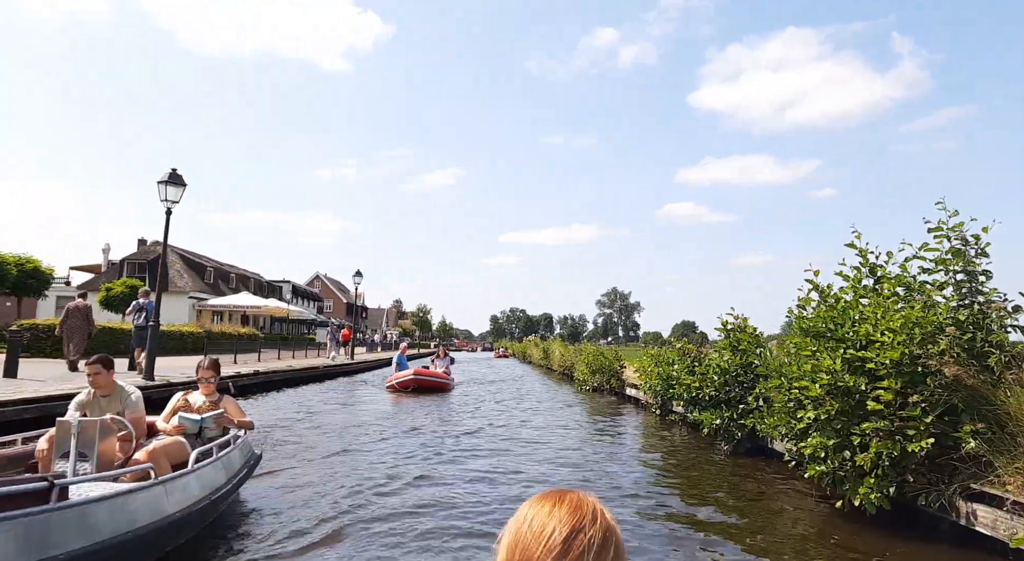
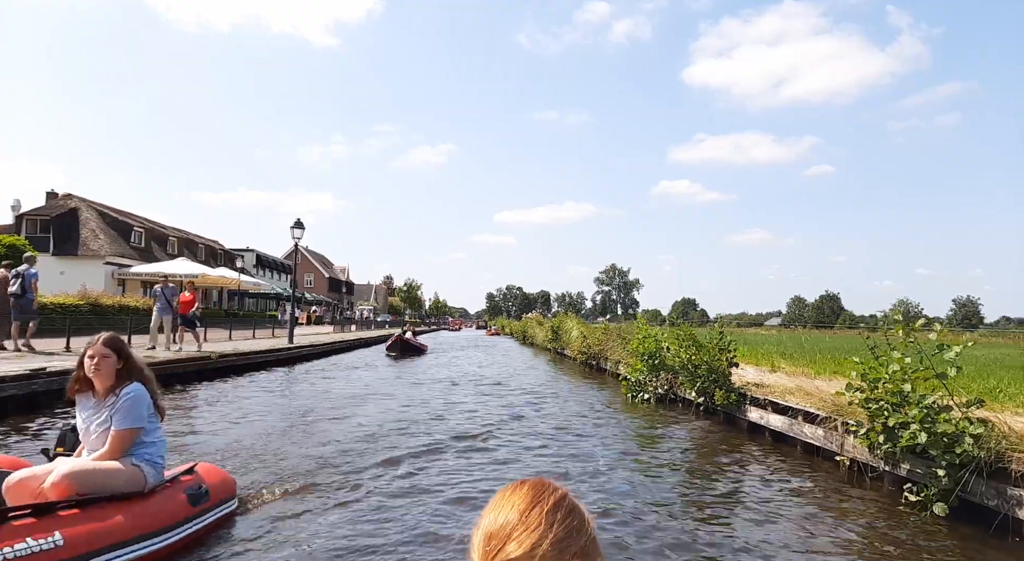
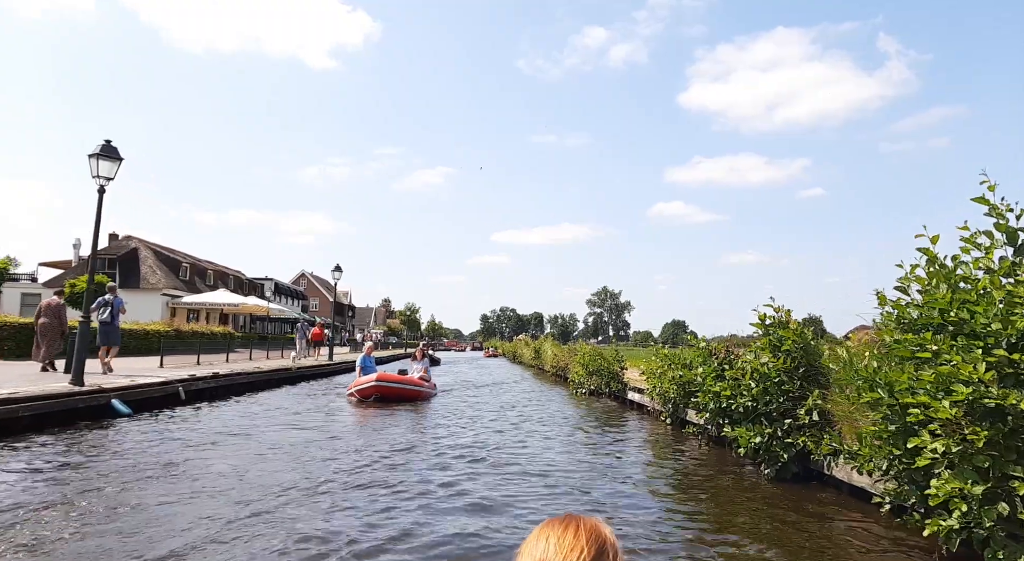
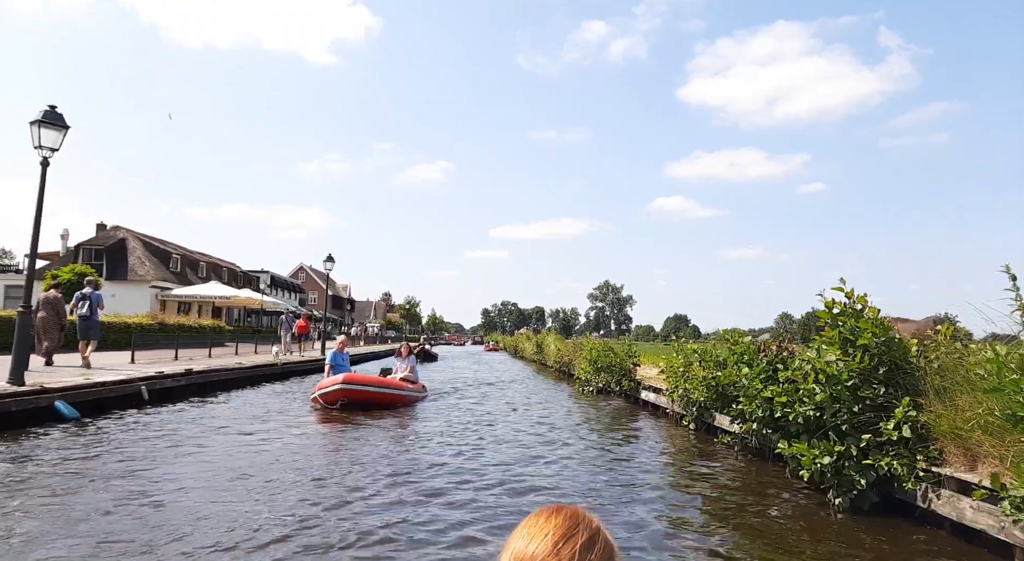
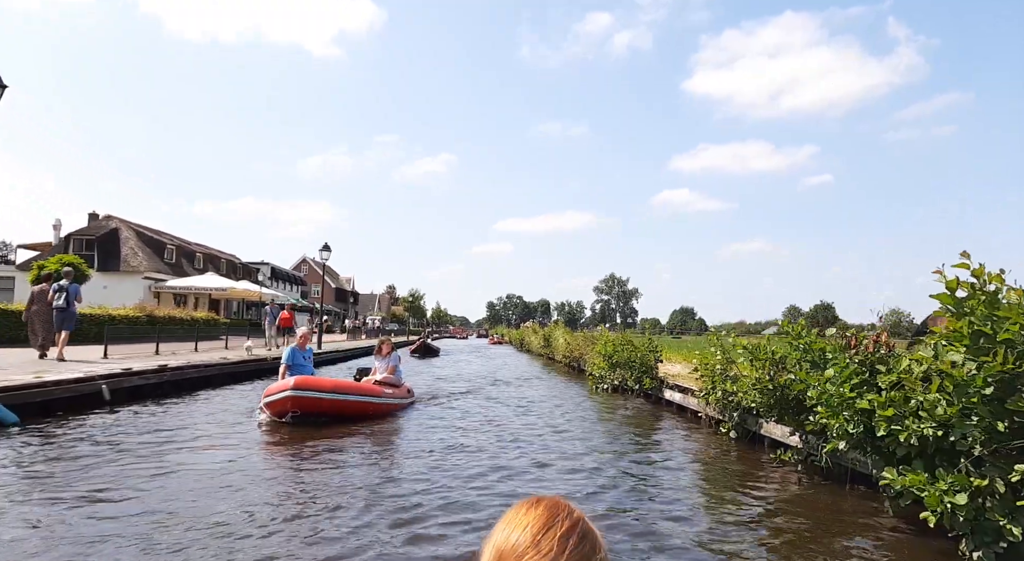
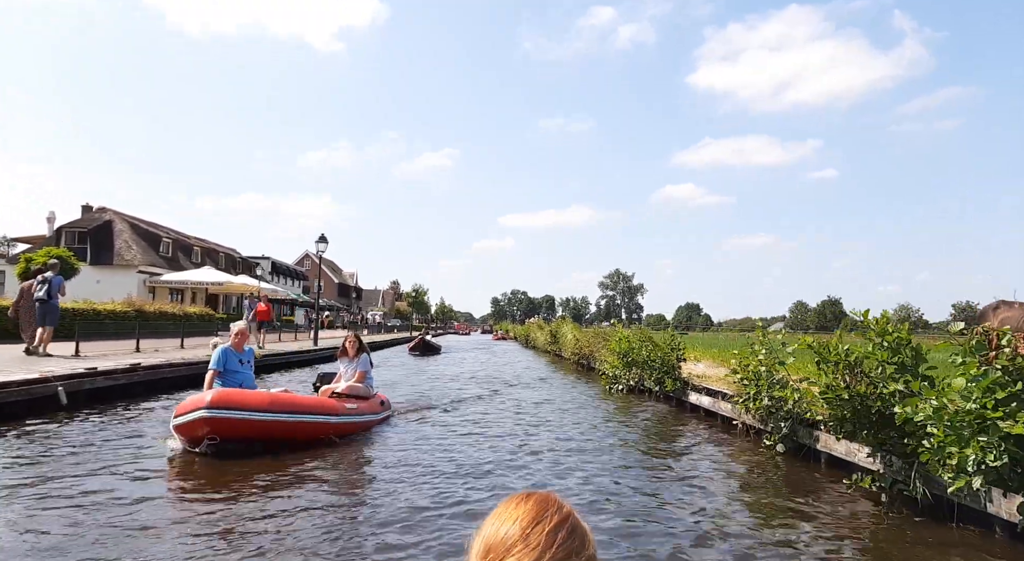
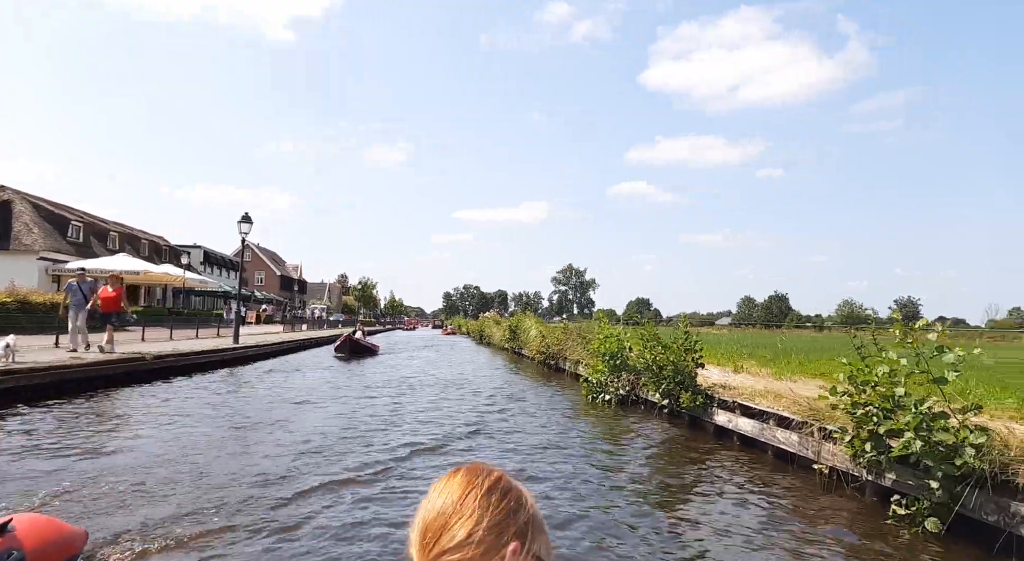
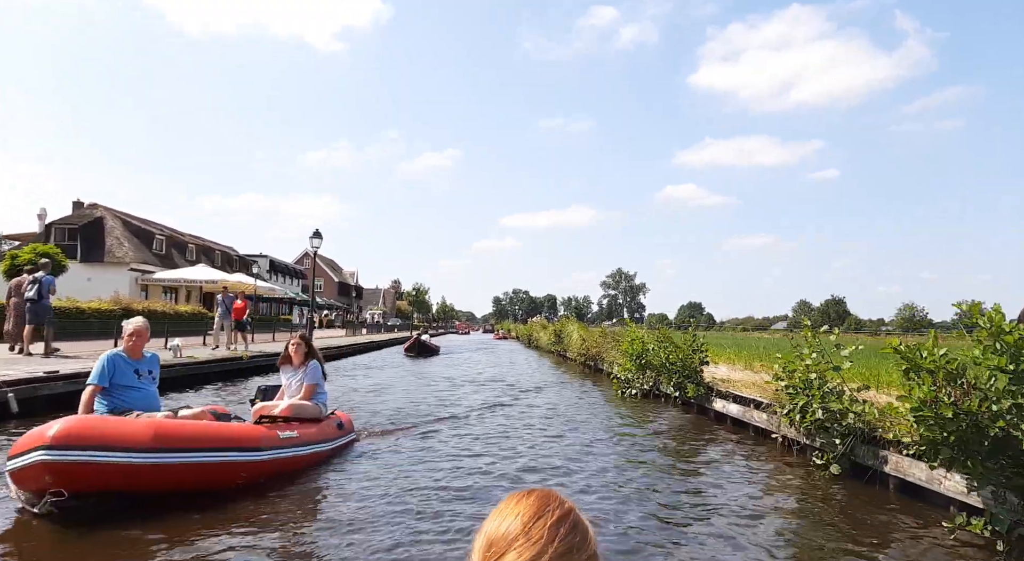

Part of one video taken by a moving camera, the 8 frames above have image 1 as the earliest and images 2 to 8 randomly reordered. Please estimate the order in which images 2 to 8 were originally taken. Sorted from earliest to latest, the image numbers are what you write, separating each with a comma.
3, 4, 5, 6, 8, 2, 7
